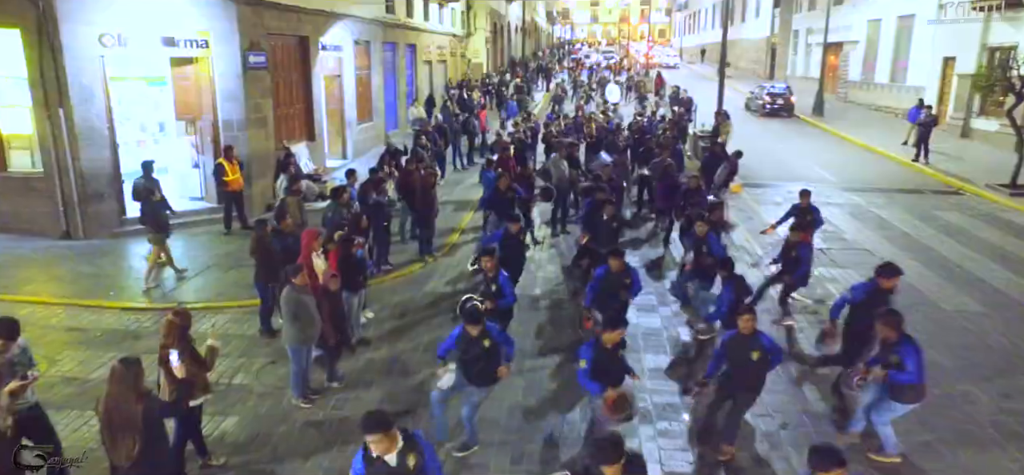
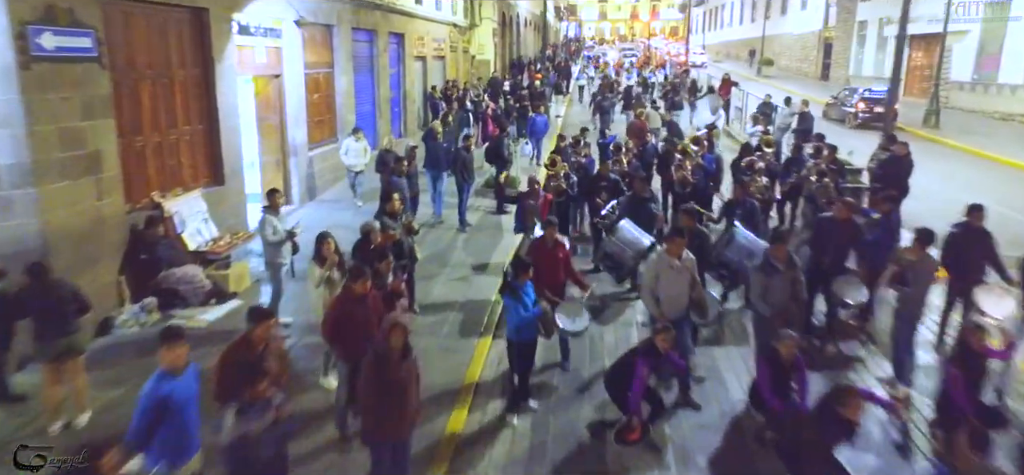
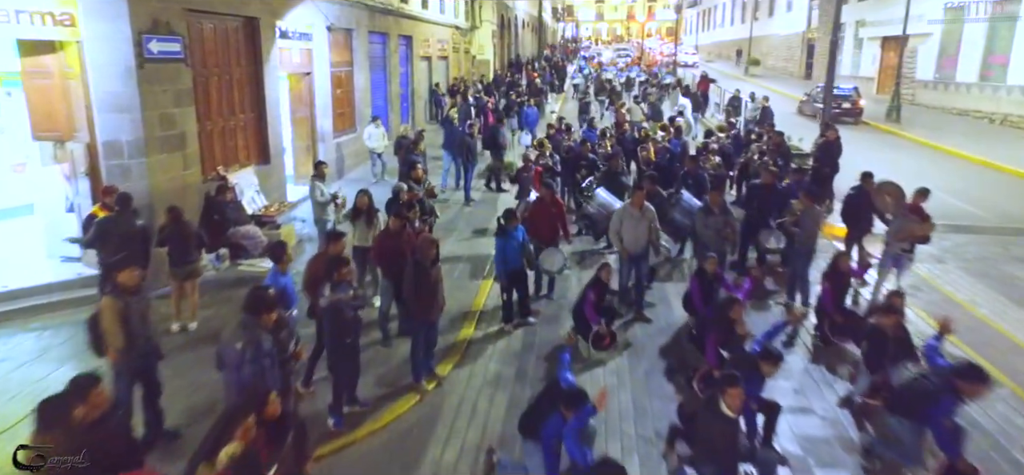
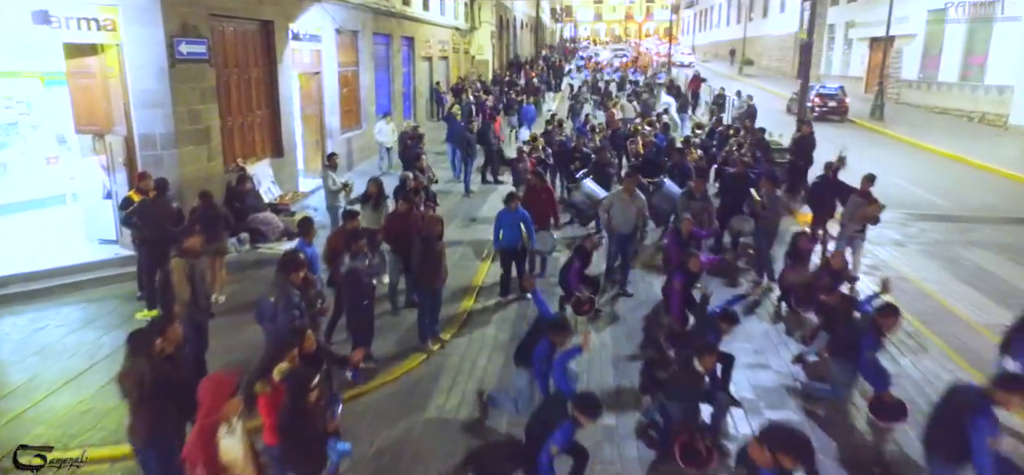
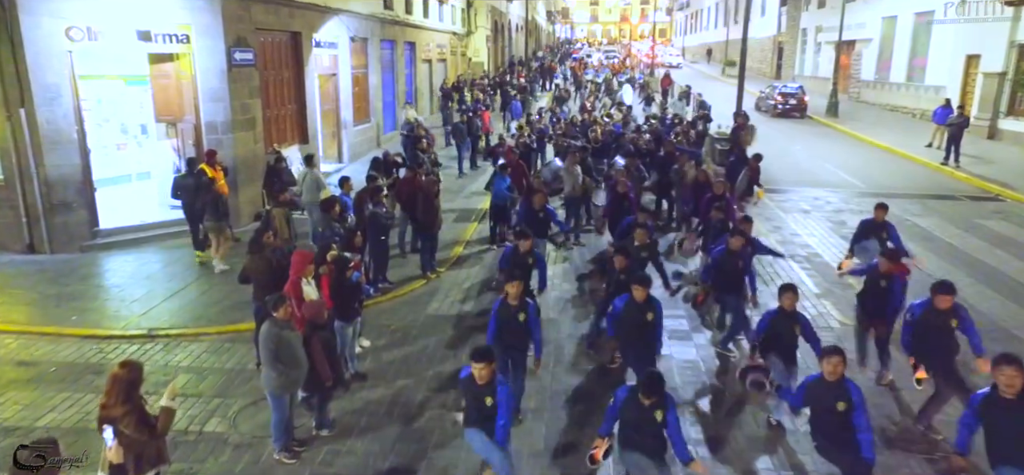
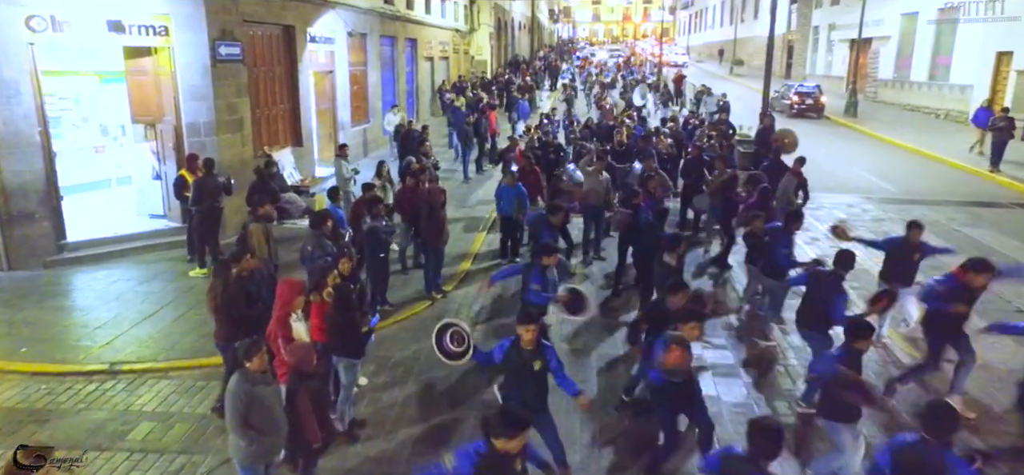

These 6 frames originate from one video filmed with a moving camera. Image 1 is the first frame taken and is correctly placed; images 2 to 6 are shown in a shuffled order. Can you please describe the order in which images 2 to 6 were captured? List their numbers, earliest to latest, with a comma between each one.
5, 6, 4, 3, 2
